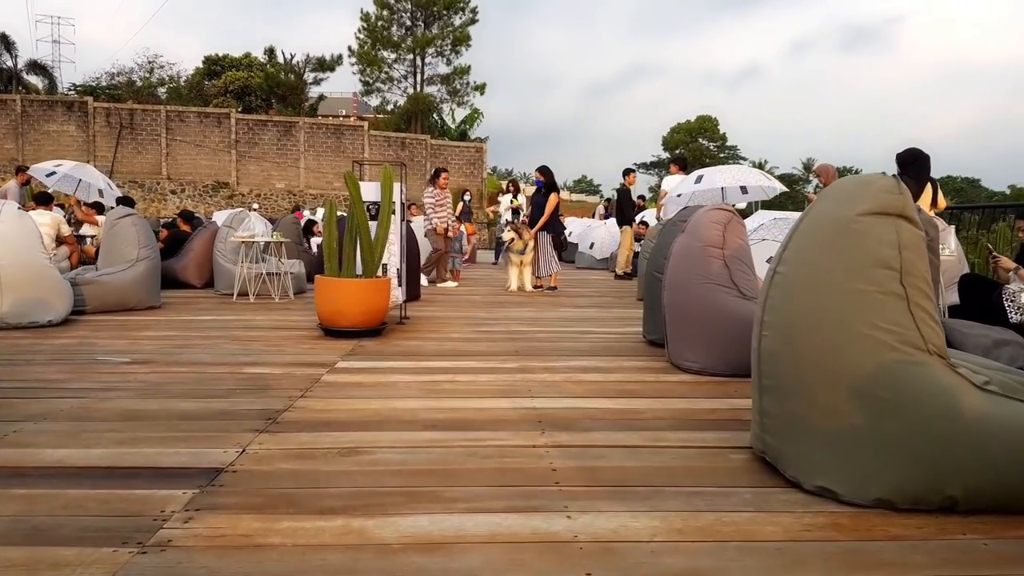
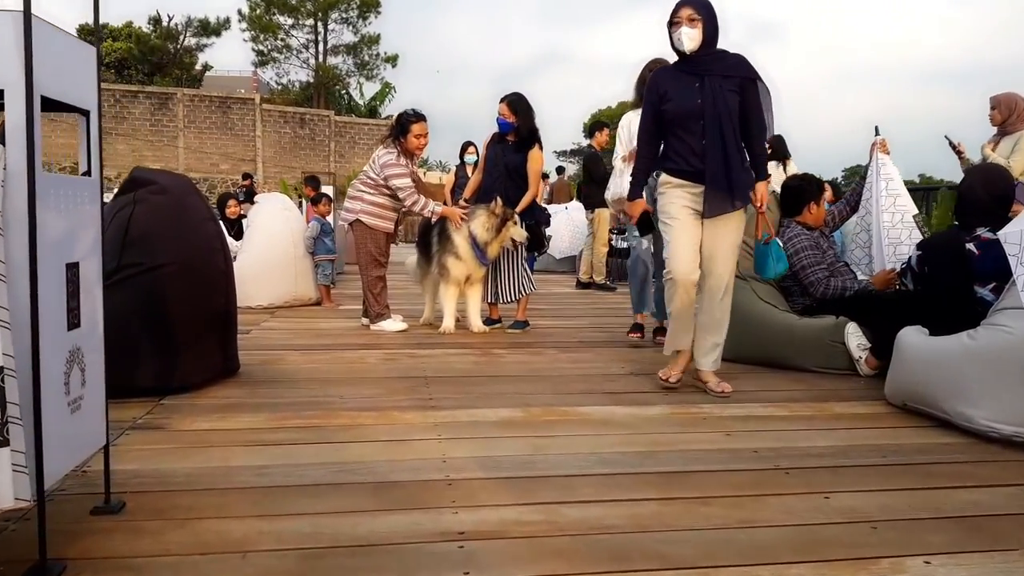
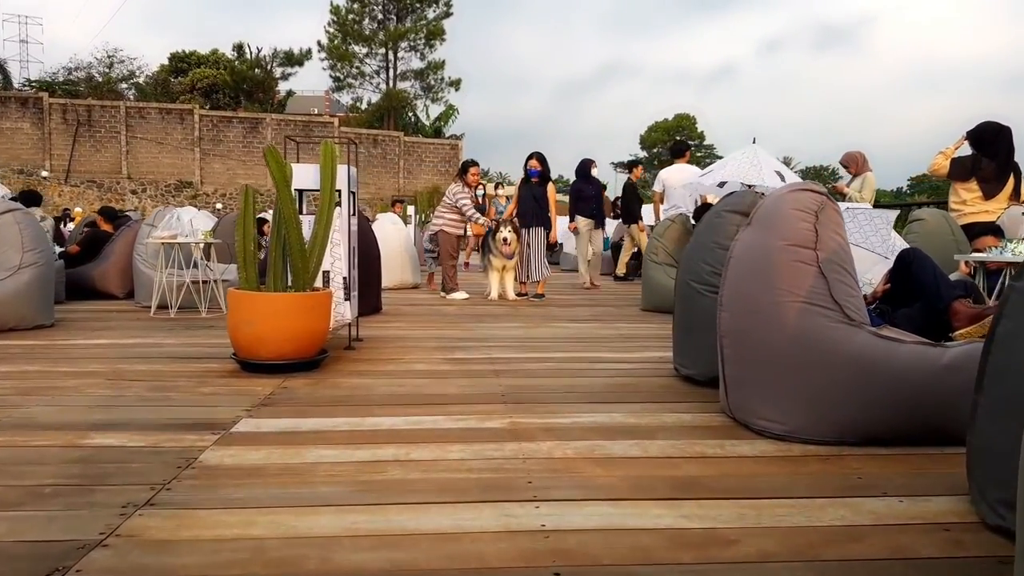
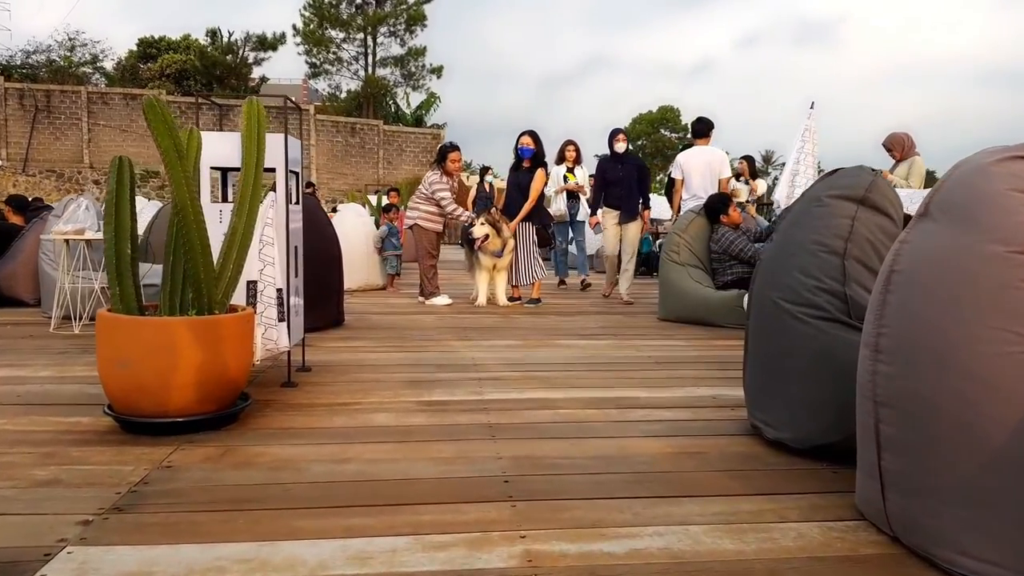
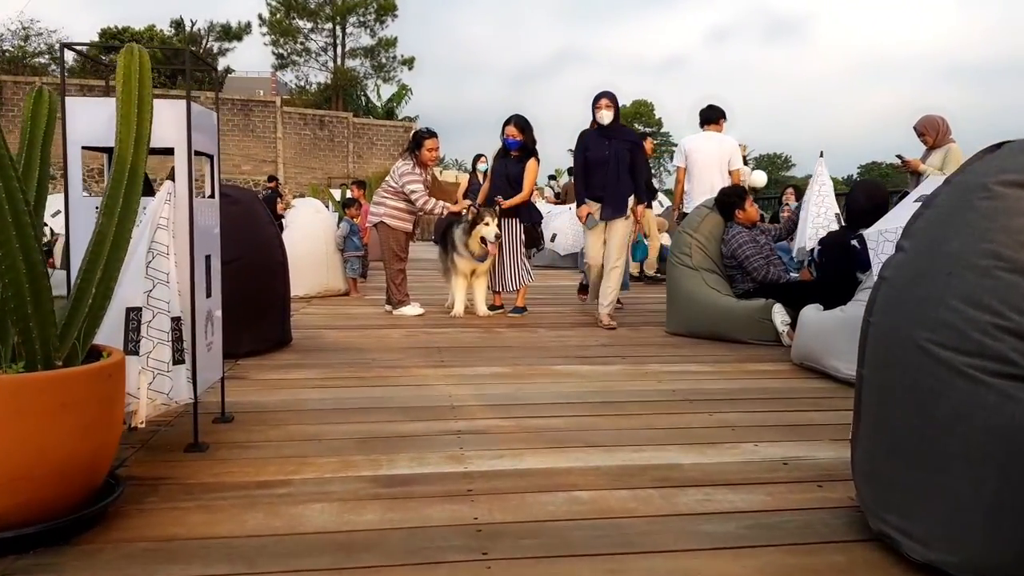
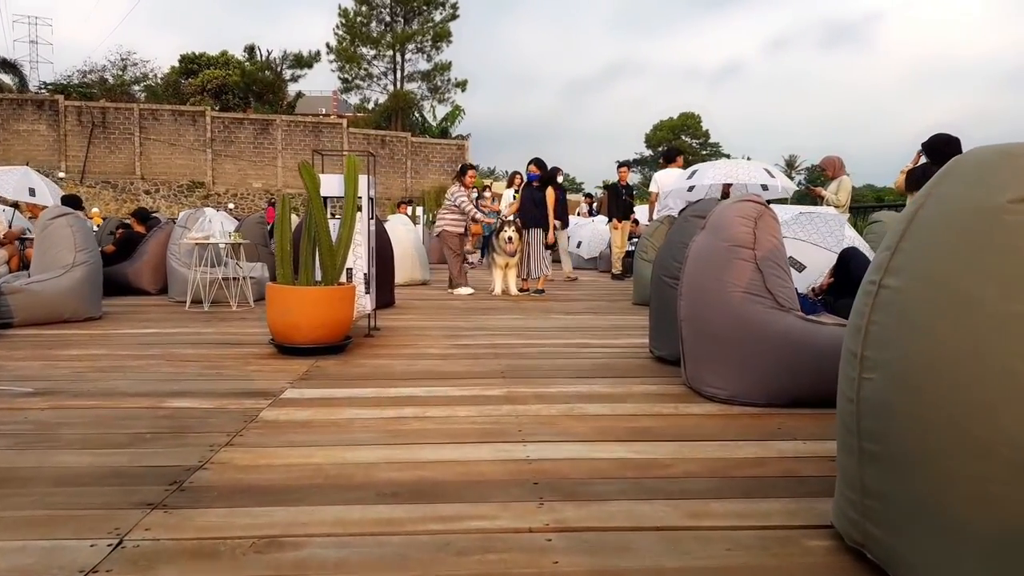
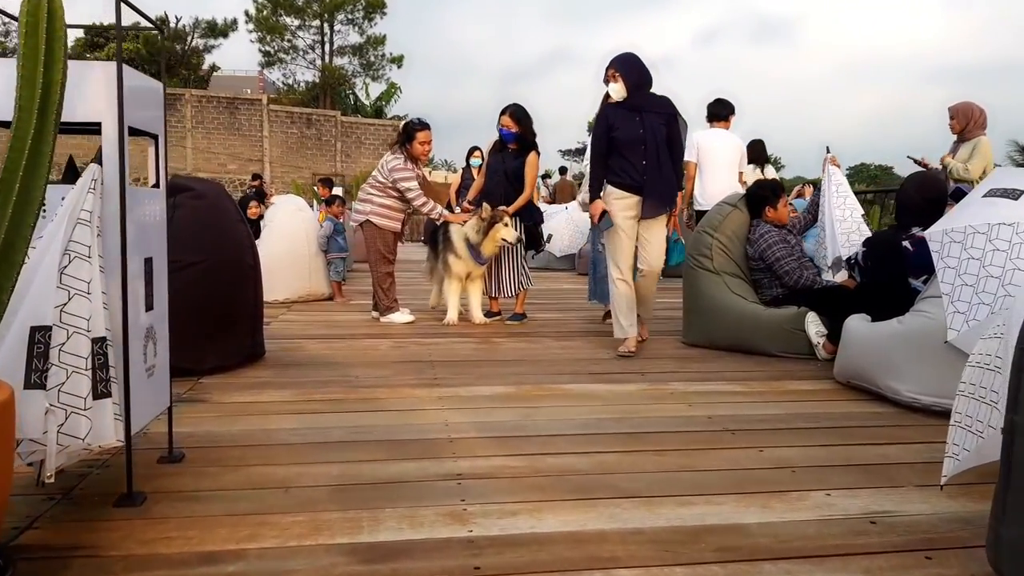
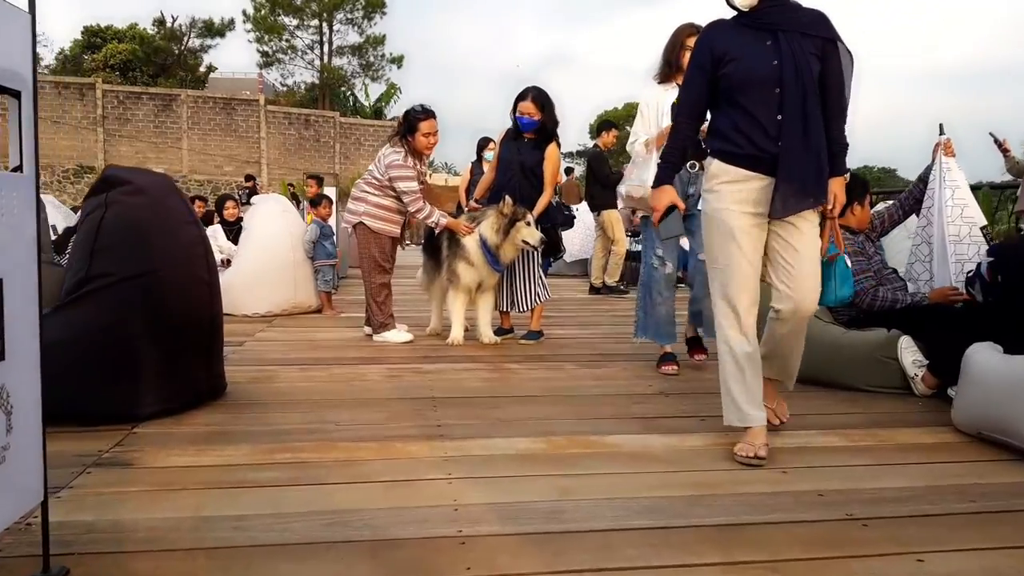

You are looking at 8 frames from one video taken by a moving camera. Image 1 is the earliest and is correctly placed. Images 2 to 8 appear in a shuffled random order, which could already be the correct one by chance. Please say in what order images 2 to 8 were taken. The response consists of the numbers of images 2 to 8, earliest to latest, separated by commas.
6, 3, 4, 5, 7, 2, 8
